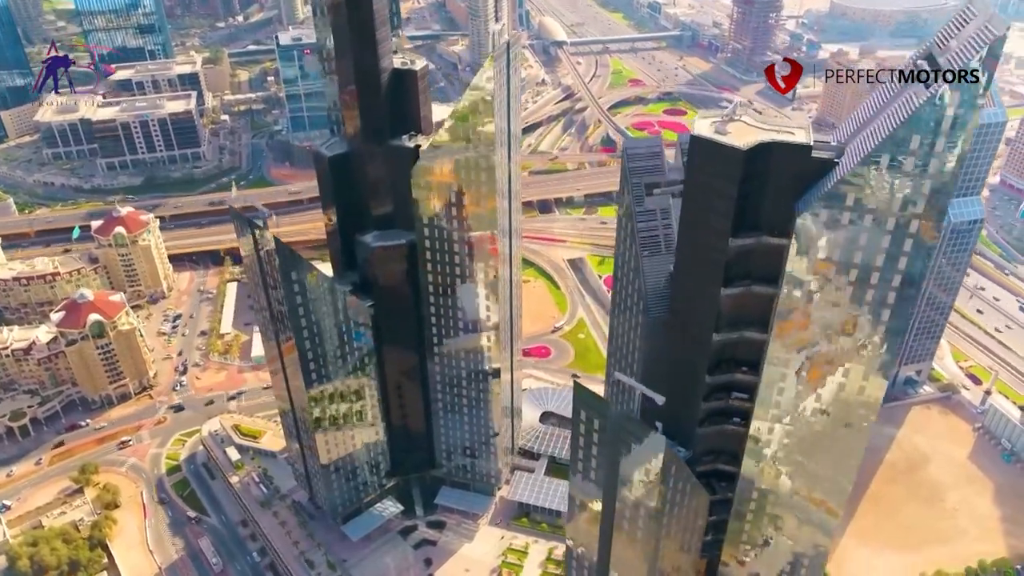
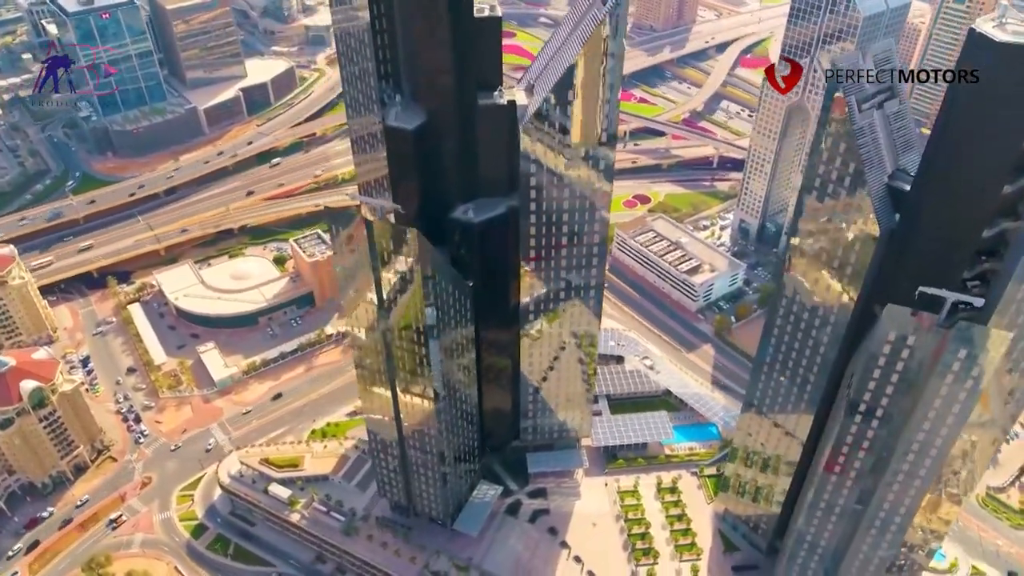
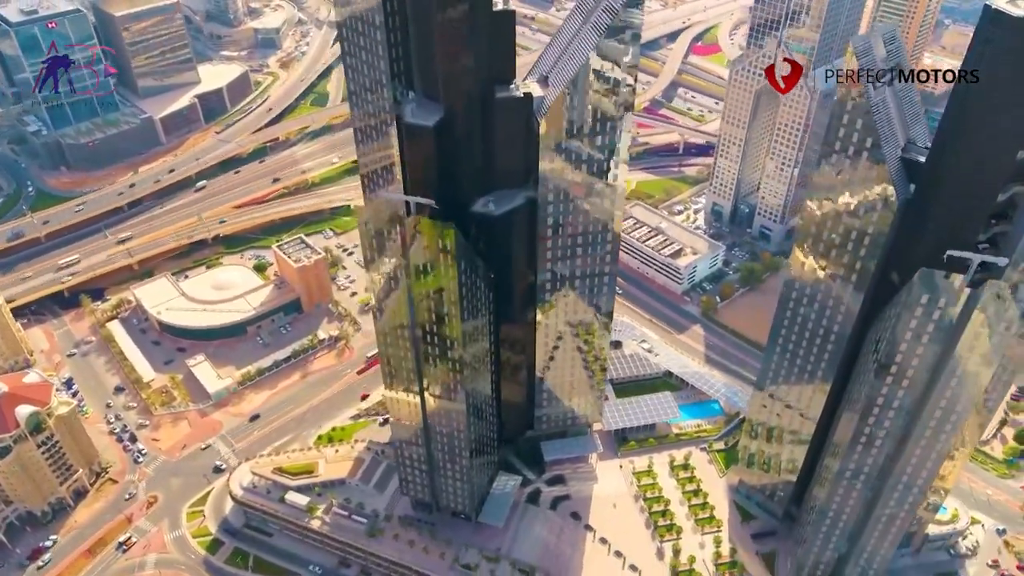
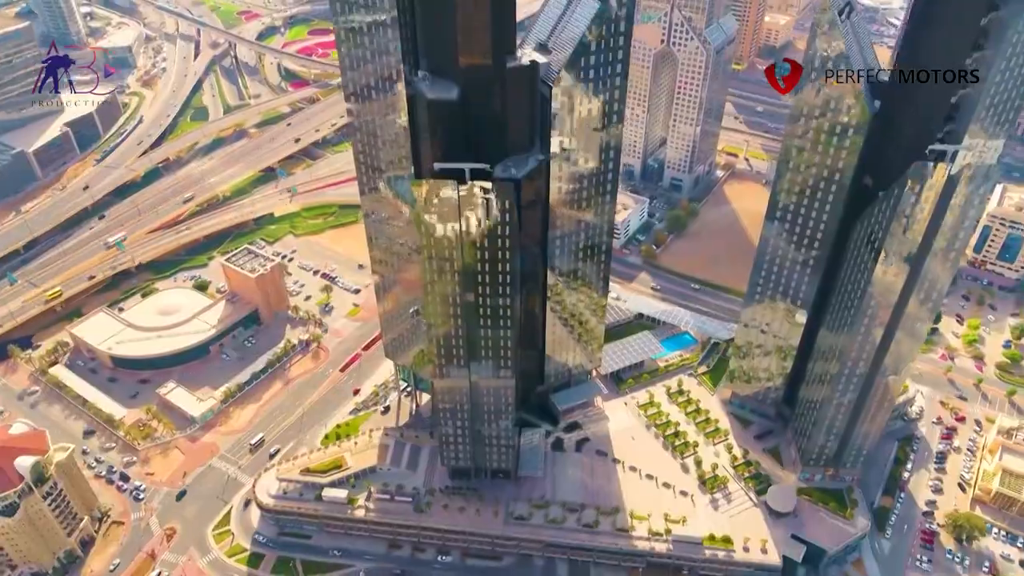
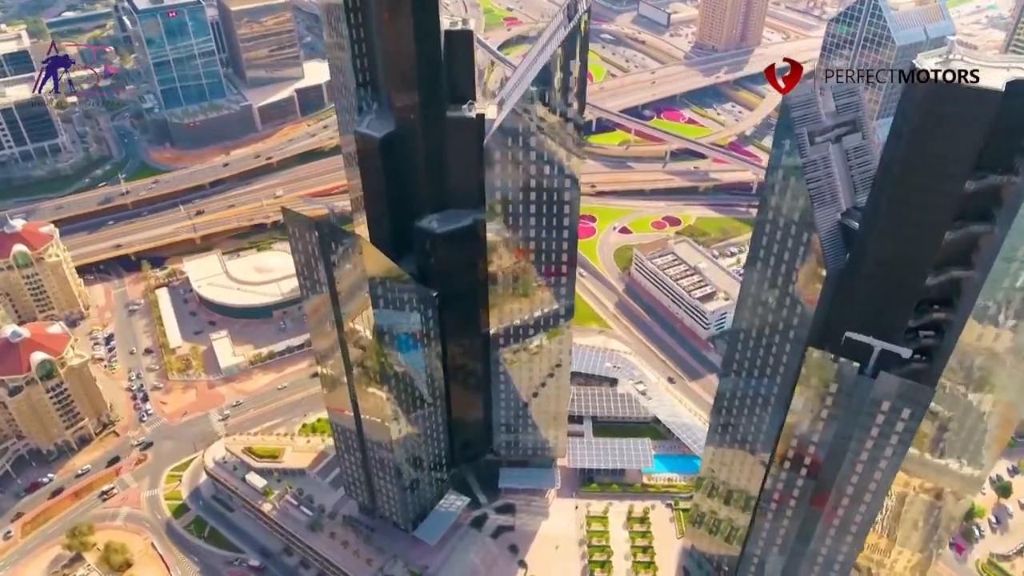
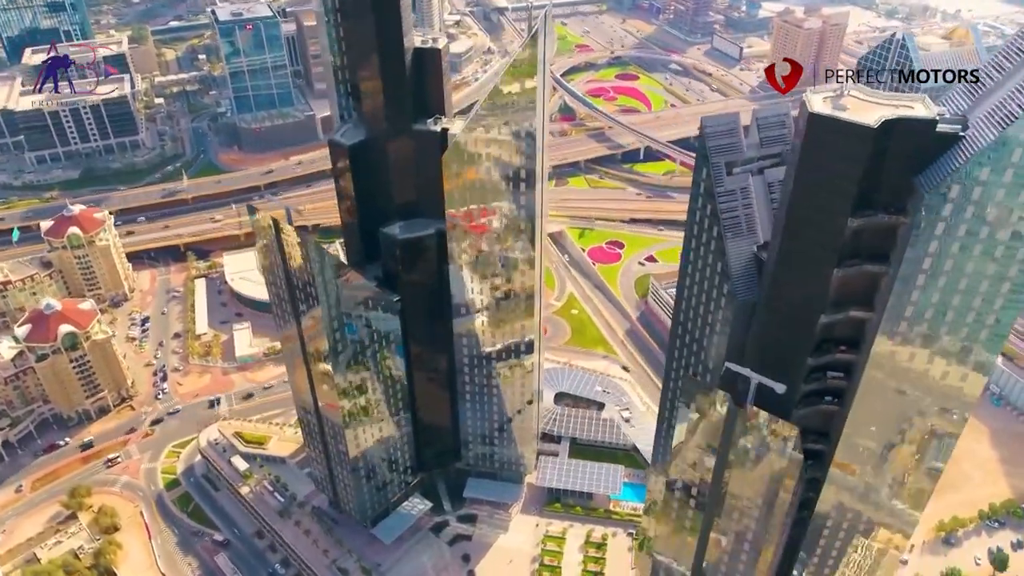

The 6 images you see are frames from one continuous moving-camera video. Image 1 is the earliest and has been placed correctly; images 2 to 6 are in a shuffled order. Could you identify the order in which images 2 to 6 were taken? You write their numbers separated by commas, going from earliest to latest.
6, 5, 2, 3, 4
